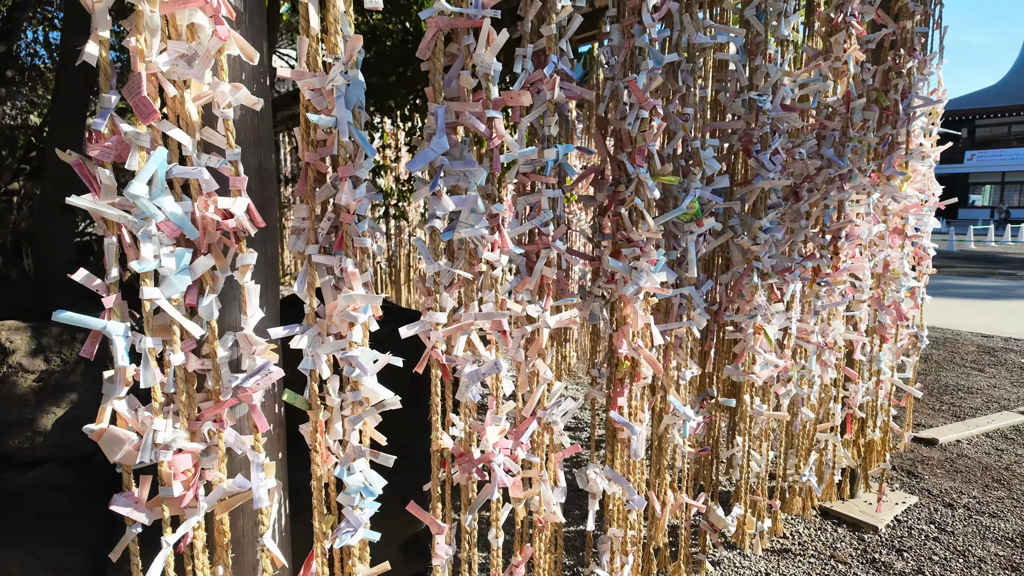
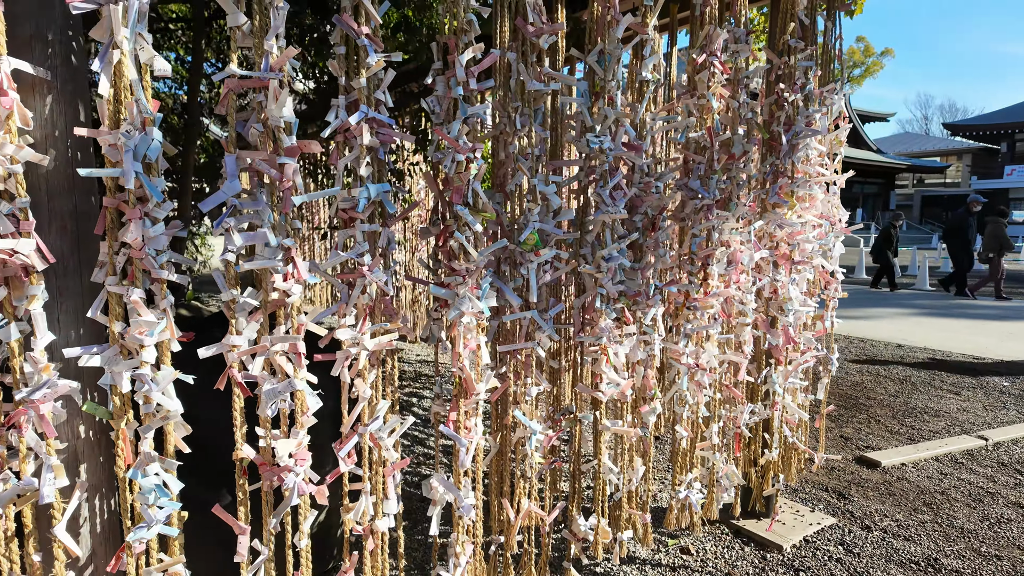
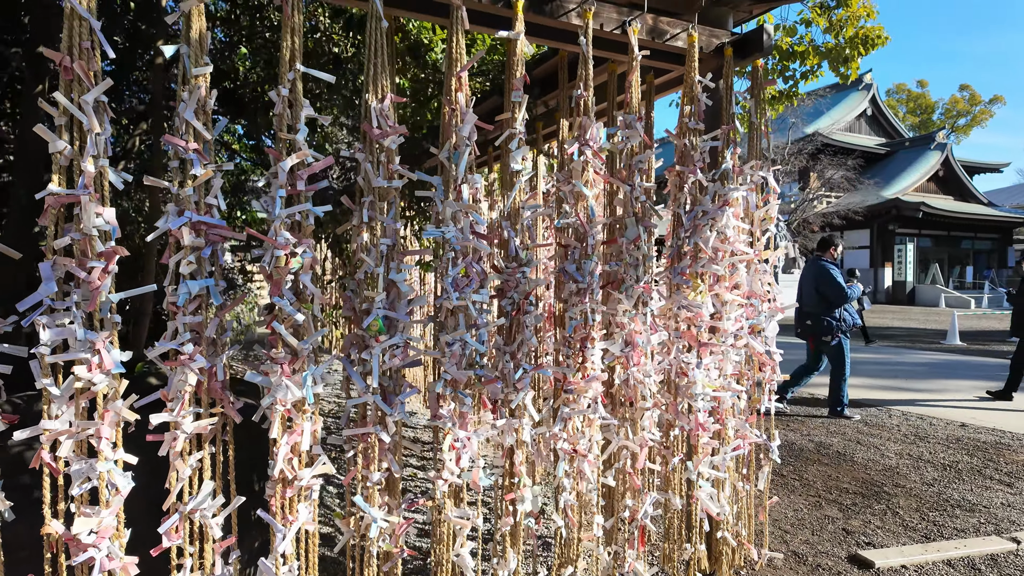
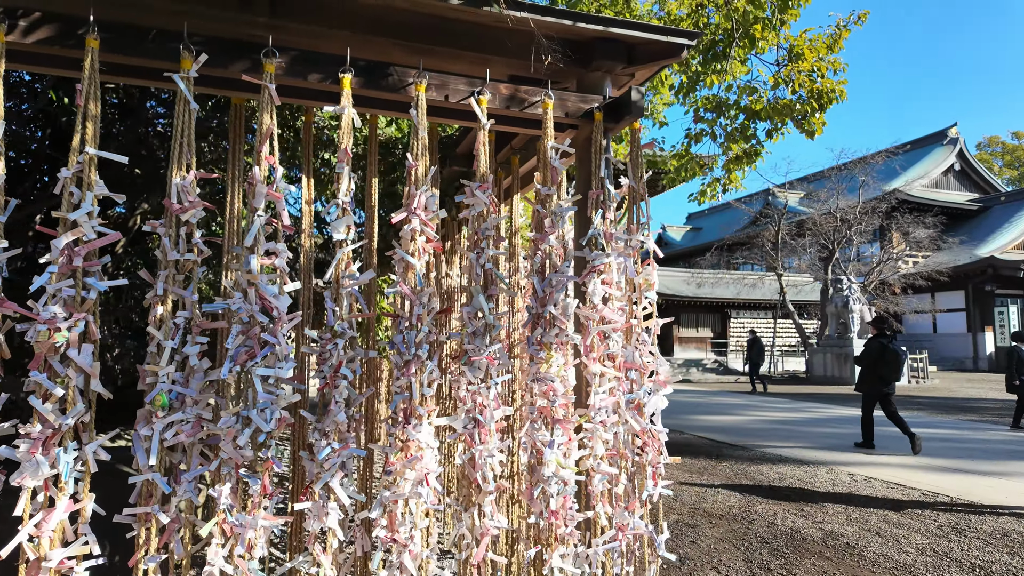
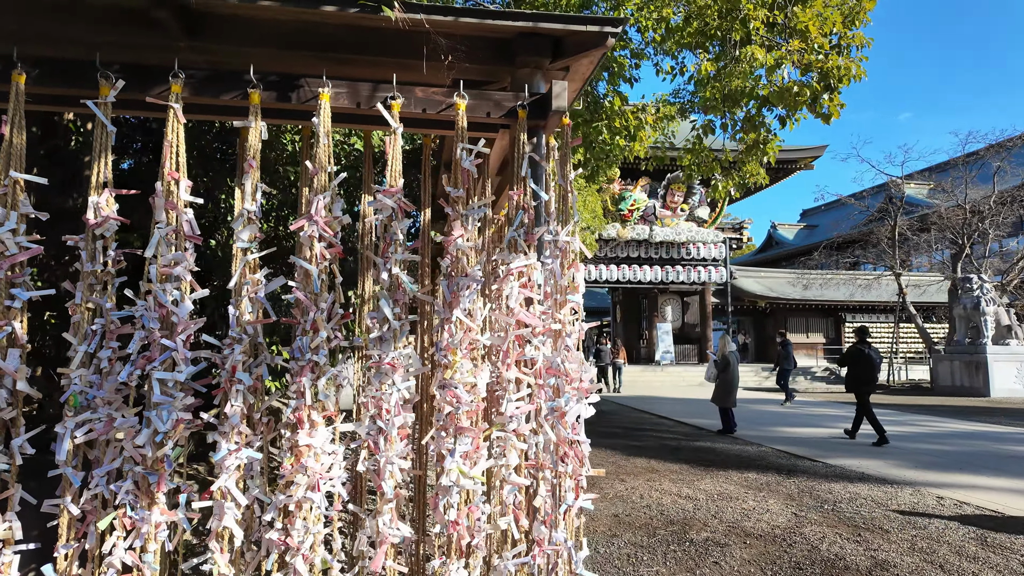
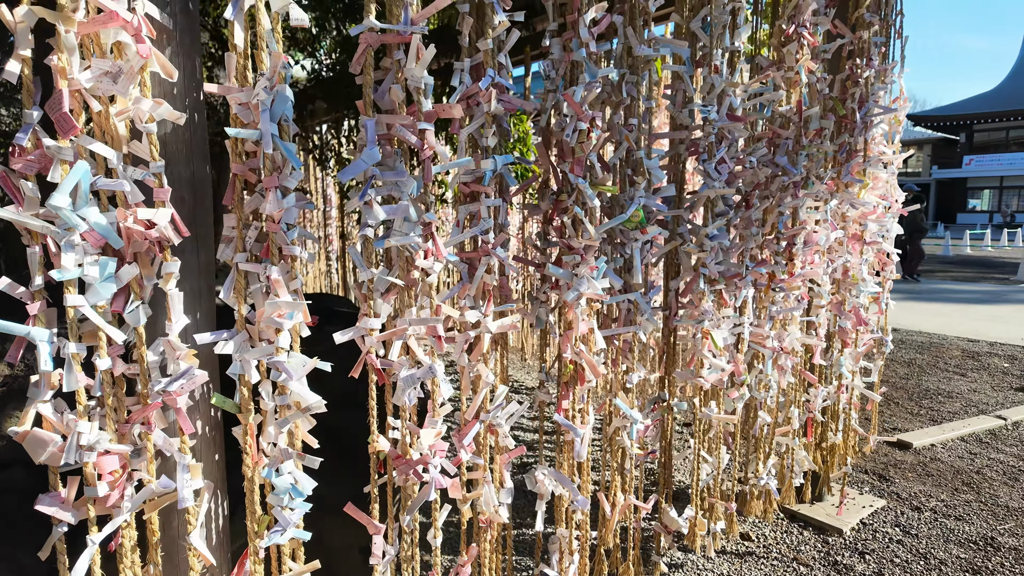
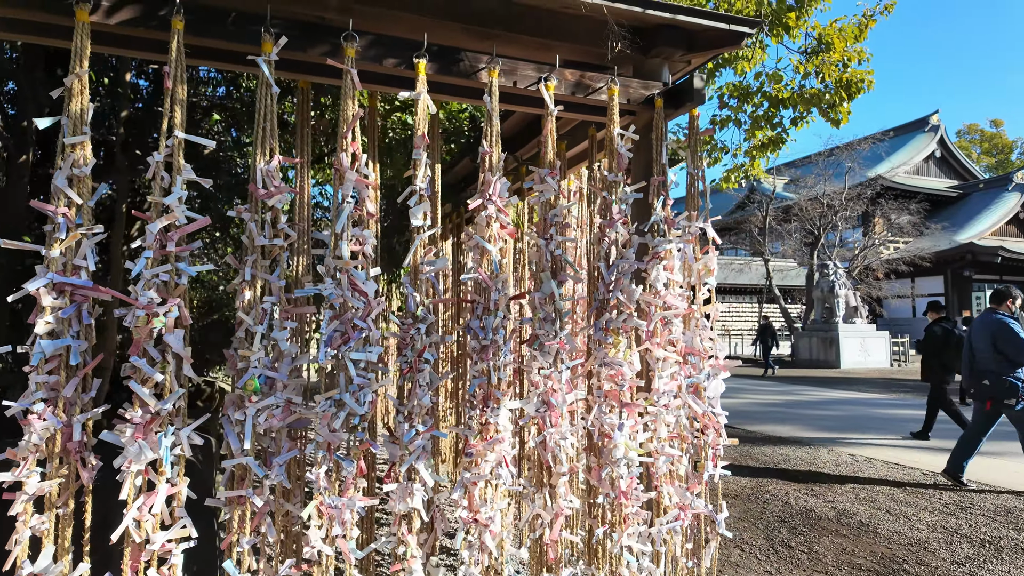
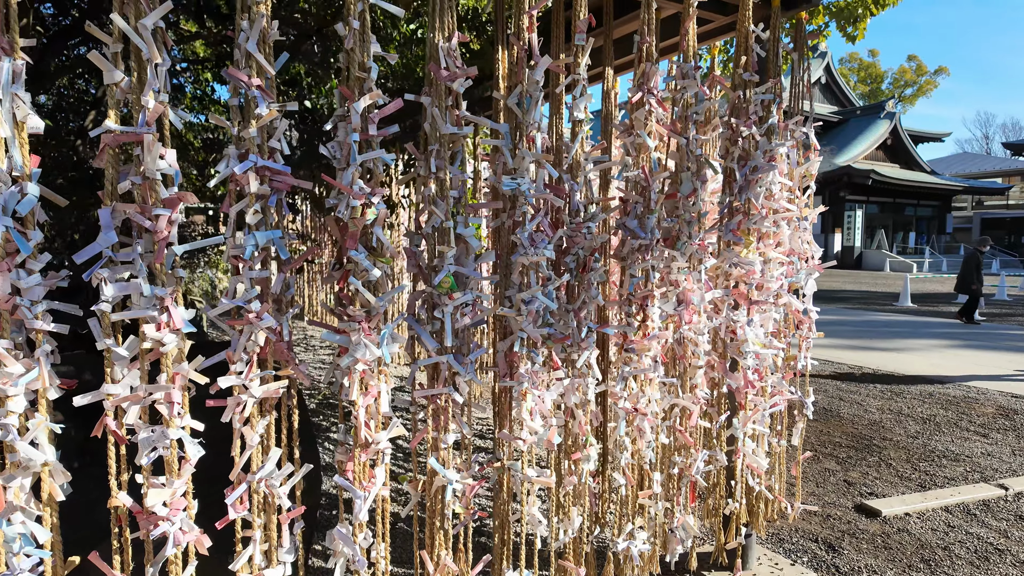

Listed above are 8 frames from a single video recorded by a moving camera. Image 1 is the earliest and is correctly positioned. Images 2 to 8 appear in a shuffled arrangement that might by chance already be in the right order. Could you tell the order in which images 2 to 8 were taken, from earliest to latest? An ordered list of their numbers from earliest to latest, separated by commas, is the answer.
6, 2, 8, 3, 7, 4, 5
